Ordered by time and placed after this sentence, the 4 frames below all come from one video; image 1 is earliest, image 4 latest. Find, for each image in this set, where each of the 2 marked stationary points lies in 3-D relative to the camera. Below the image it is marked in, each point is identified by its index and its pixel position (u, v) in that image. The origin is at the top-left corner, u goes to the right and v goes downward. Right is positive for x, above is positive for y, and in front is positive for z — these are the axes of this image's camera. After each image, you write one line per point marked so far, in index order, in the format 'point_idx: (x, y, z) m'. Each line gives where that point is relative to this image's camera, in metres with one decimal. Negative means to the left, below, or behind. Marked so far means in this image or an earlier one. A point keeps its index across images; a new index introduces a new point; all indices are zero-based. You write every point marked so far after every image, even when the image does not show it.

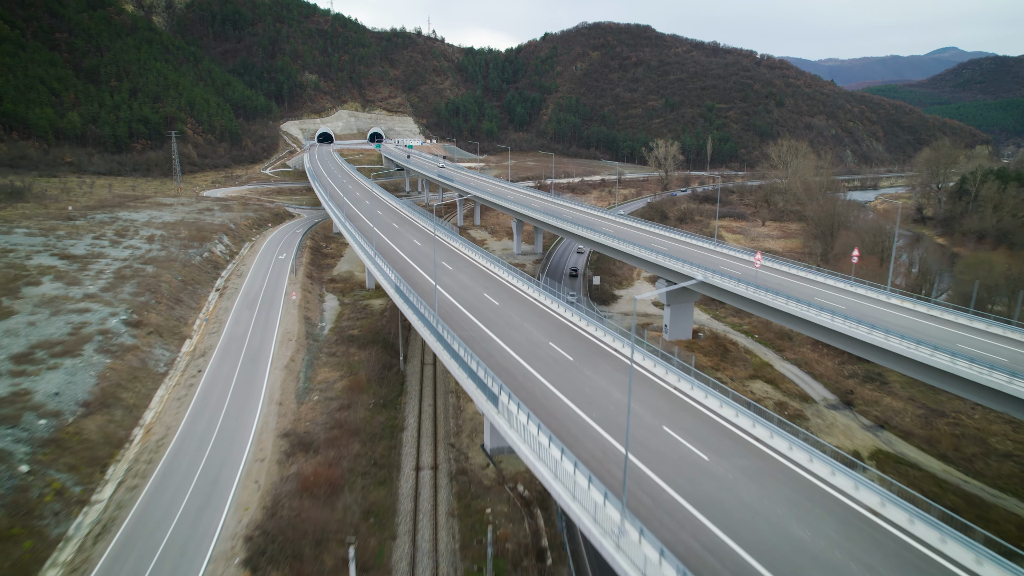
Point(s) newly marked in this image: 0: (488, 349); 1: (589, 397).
0: (-0.7, -1.8, +19.6) m
1: (+1.8, -2.6, +16.3) m
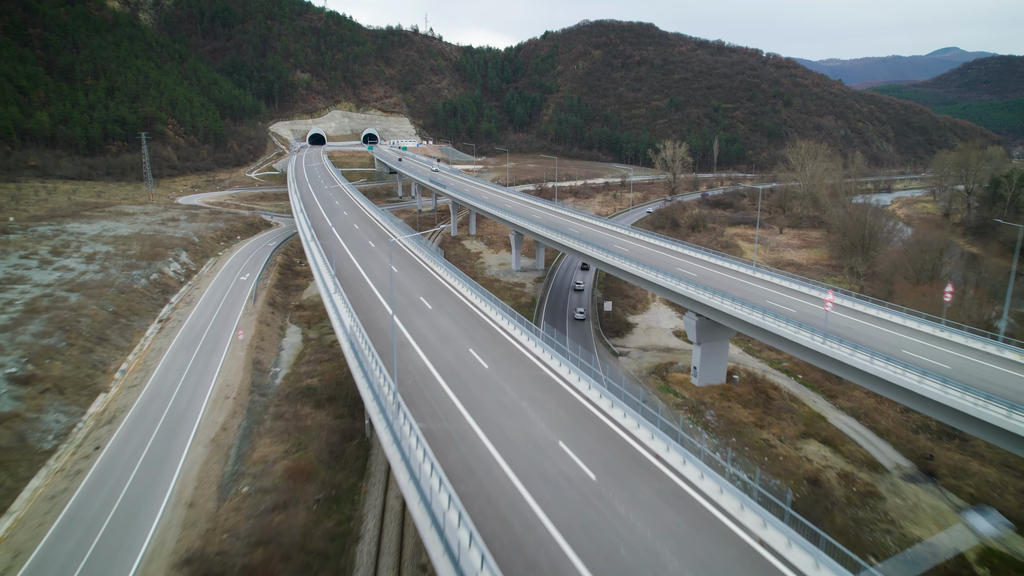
0: (-0.9, -3.3, +13.3) m
1: (+1.6, -4.1, +10.0) m
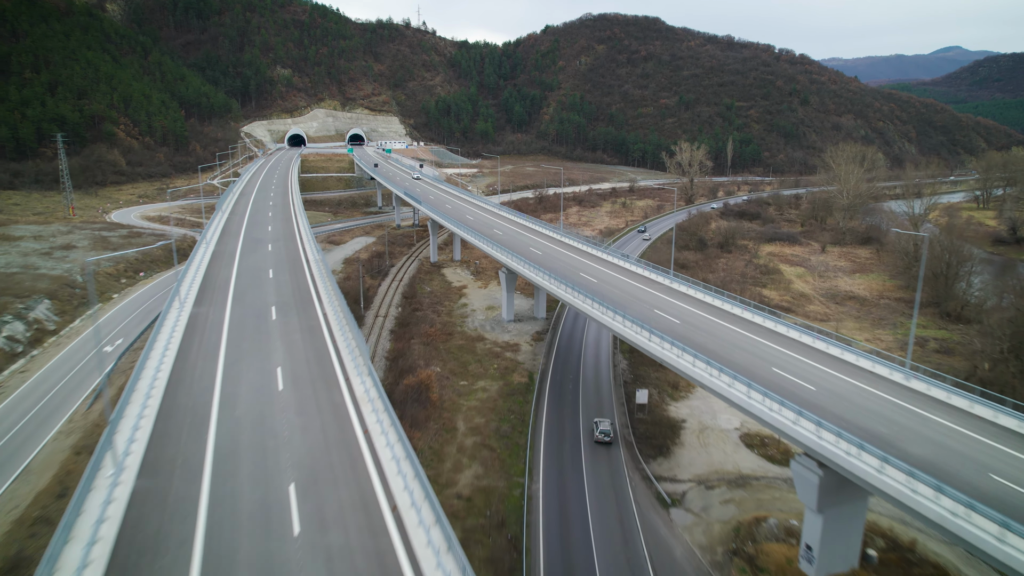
0: (-1.4, -6.4, +0.3) m
1: (+1.1, -7.3, -3.0) m
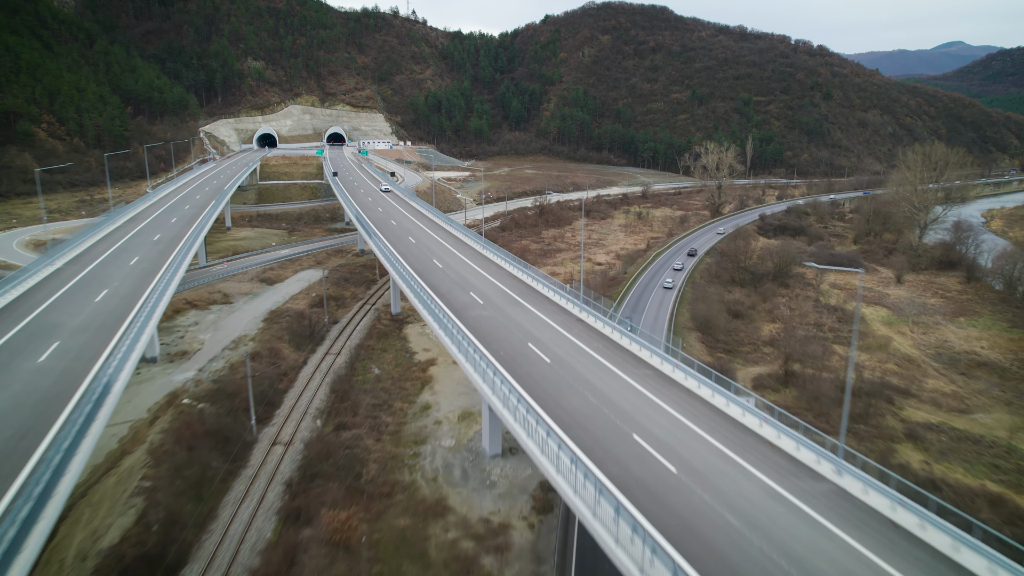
0: (-1.8, -10.3, -15.1) m
1: (+0.7, -11.1, -18.4) m
